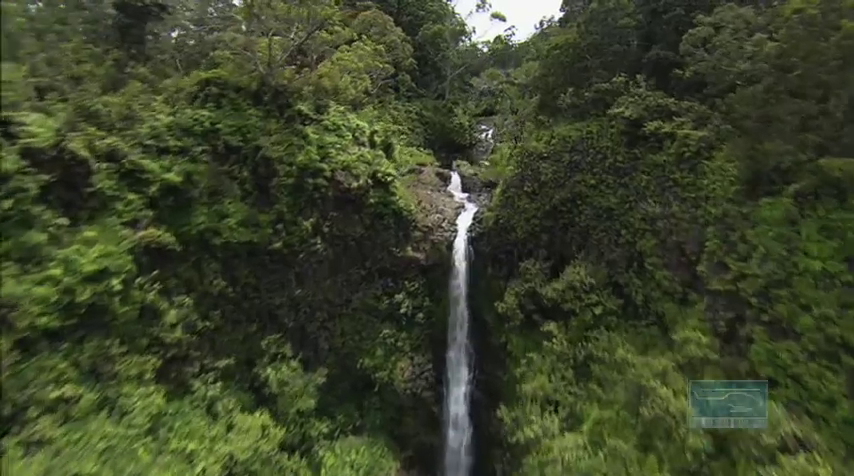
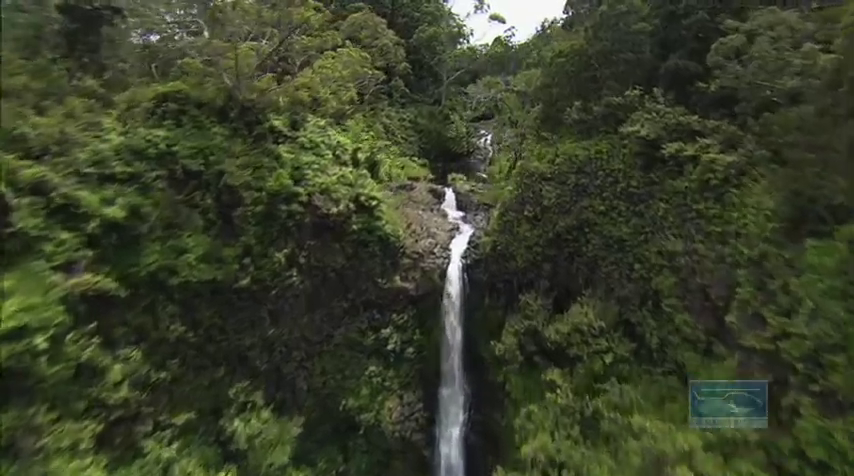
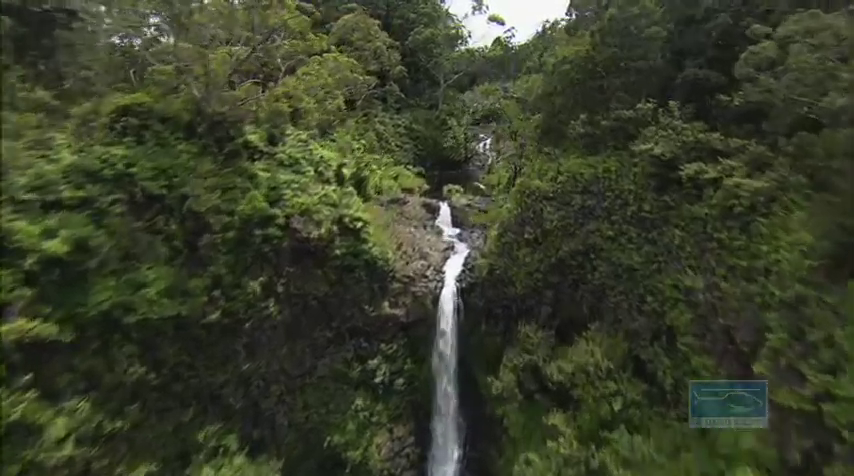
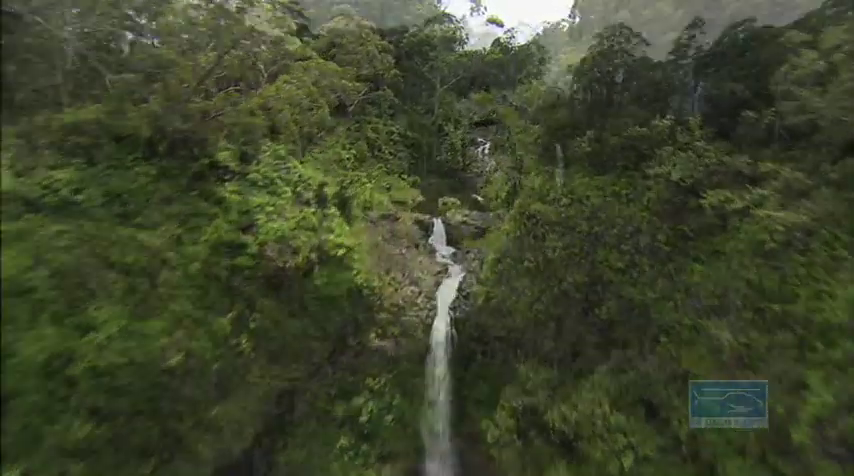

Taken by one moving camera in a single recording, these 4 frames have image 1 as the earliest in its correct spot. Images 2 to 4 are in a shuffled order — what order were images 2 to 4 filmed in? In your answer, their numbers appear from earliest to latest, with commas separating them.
2, 3, 4
